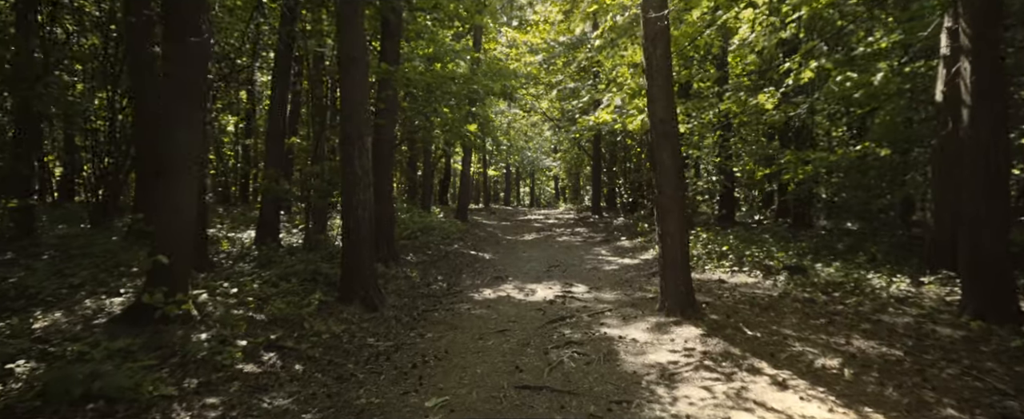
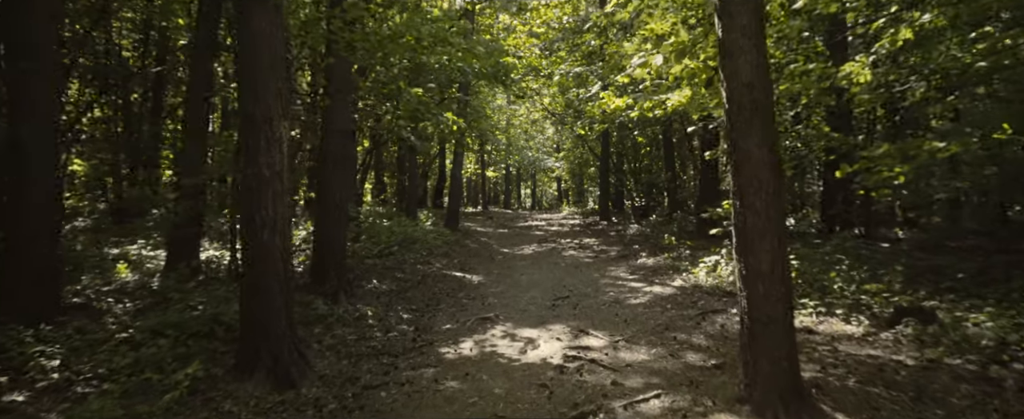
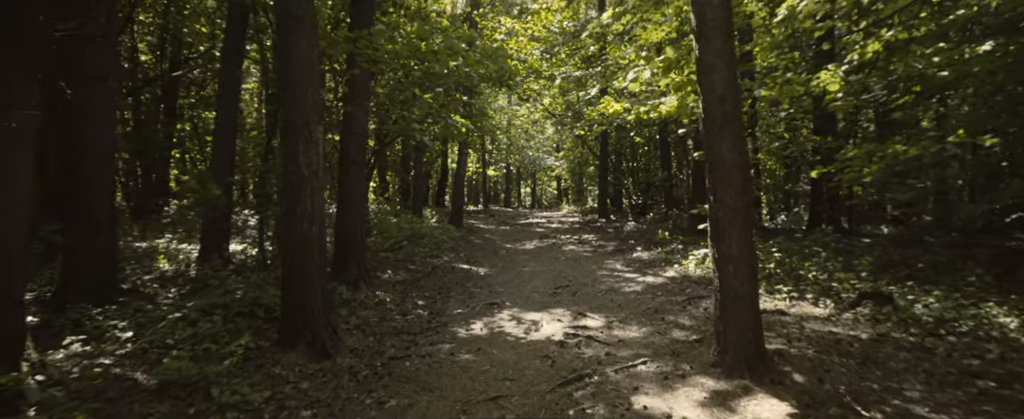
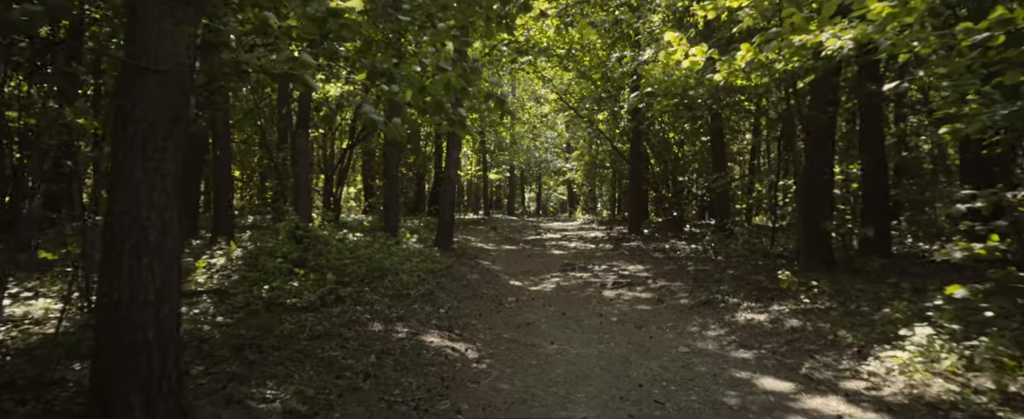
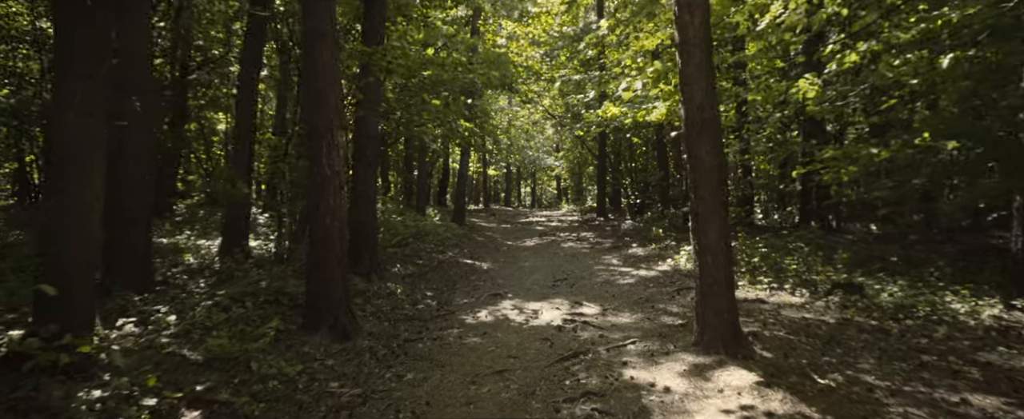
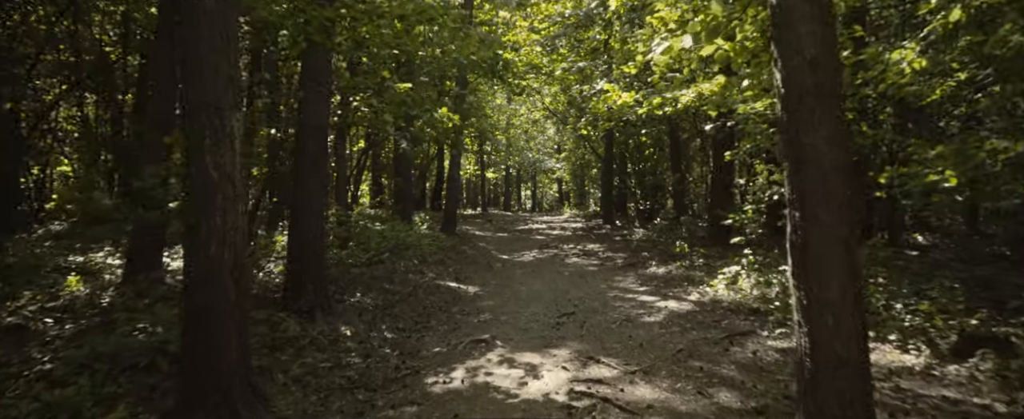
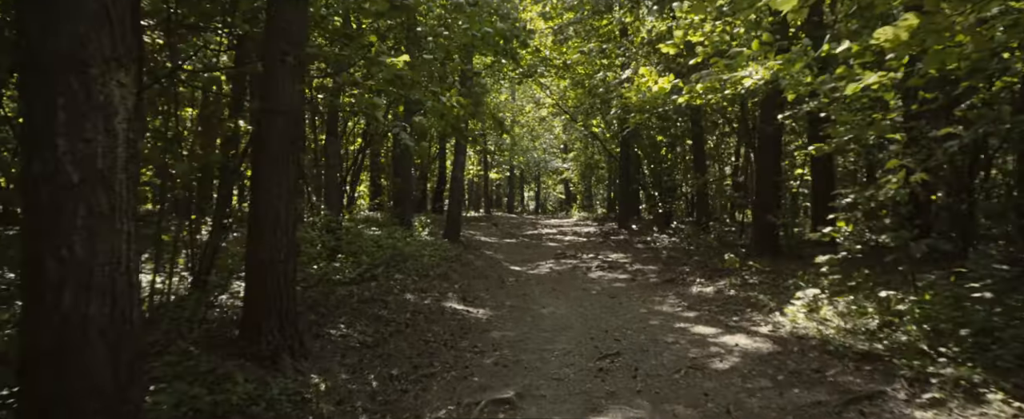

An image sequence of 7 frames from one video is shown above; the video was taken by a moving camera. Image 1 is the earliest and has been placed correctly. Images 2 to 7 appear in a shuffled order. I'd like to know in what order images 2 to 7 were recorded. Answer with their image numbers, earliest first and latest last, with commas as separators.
5, 3, 2, 6, 7, 4
